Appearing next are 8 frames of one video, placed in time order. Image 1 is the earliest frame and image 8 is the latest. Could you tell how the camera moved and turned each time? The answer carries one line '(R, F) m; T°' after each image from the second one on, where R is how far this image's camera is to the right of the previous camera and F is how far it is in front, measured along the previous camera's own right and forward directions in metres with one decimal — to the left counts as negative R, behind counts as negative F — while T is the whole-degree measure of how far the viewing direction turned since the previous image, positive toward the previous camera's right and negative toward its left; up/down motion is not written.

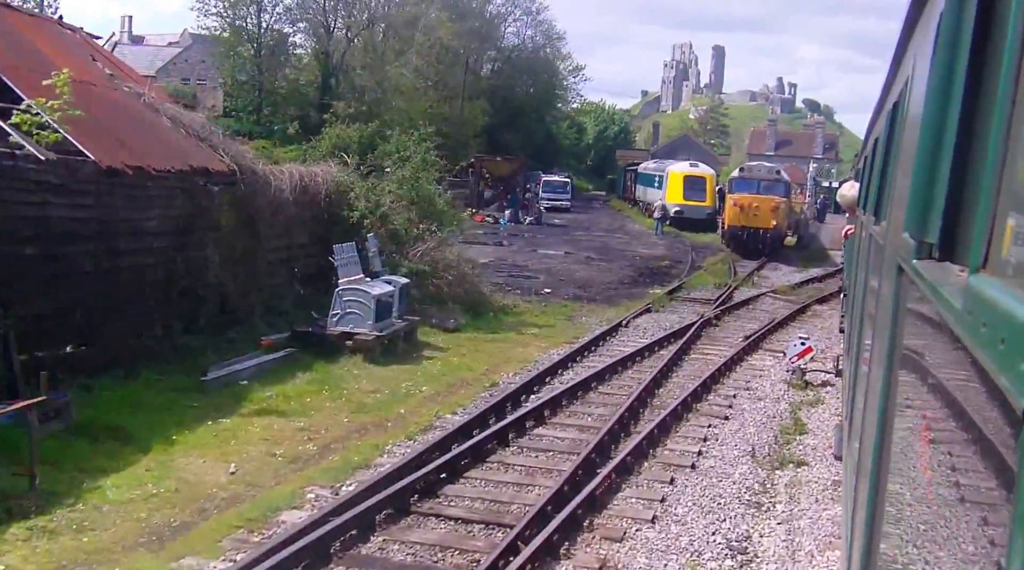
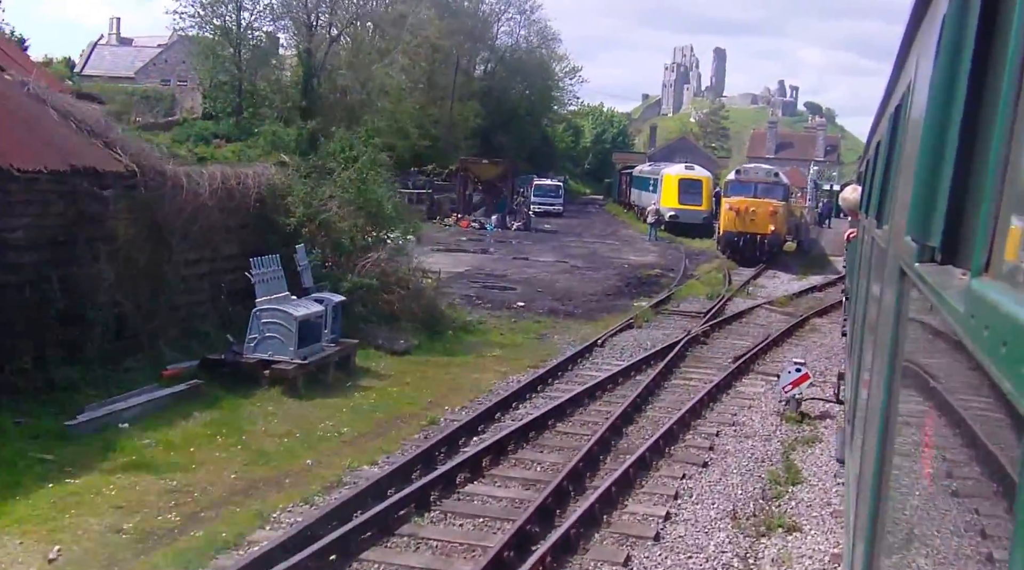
(+0.6, +2.0) m; 0°
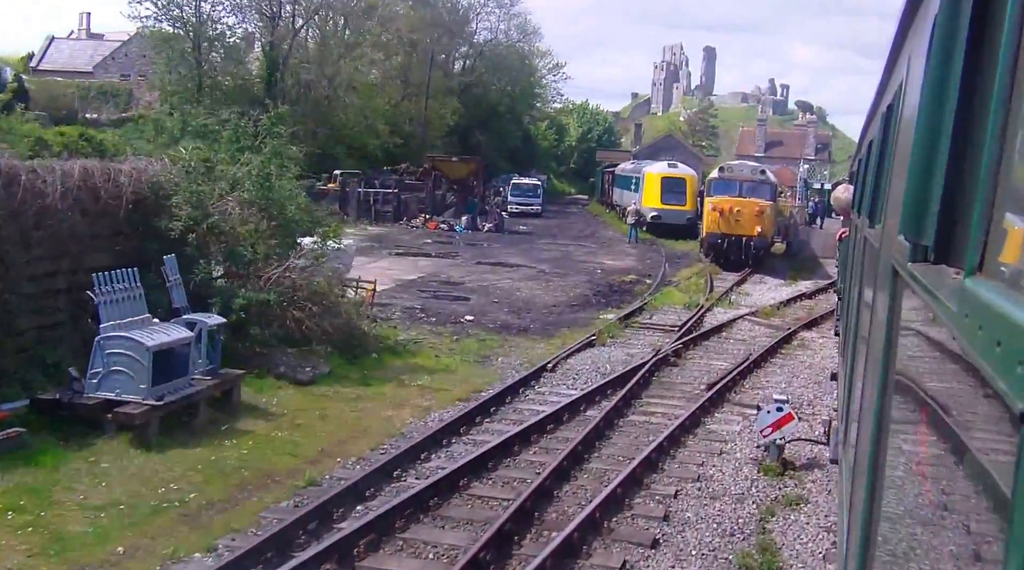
(+0.7, +2.4) m; 0°
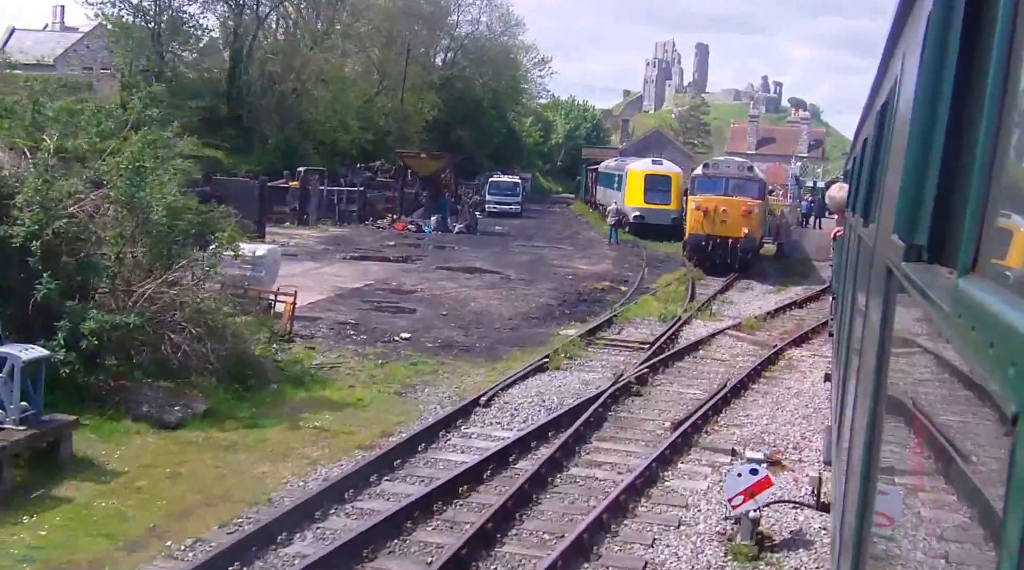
(+0.7, +2.3) m; 0°
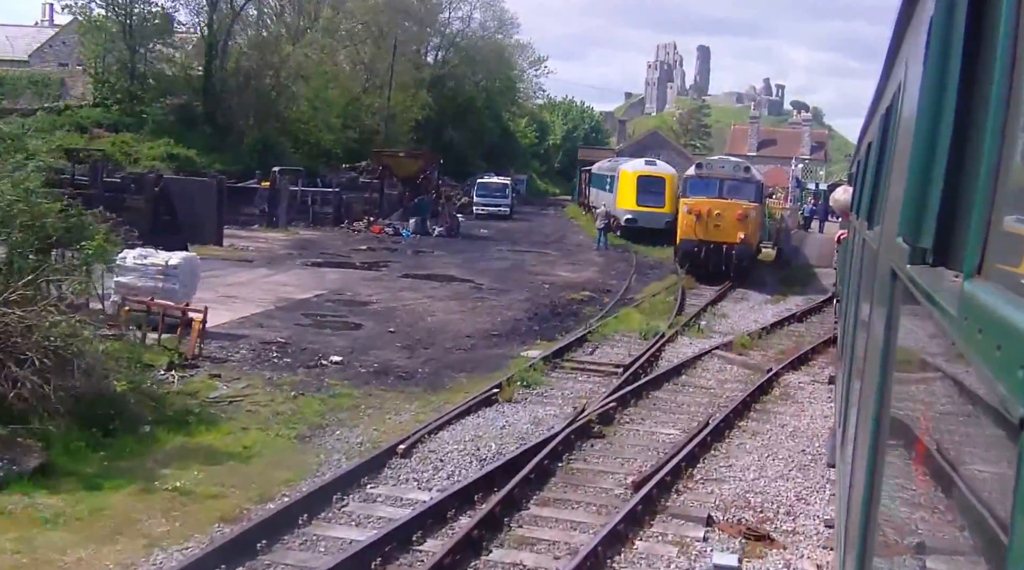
(+0.6, +2.2) m; 0°
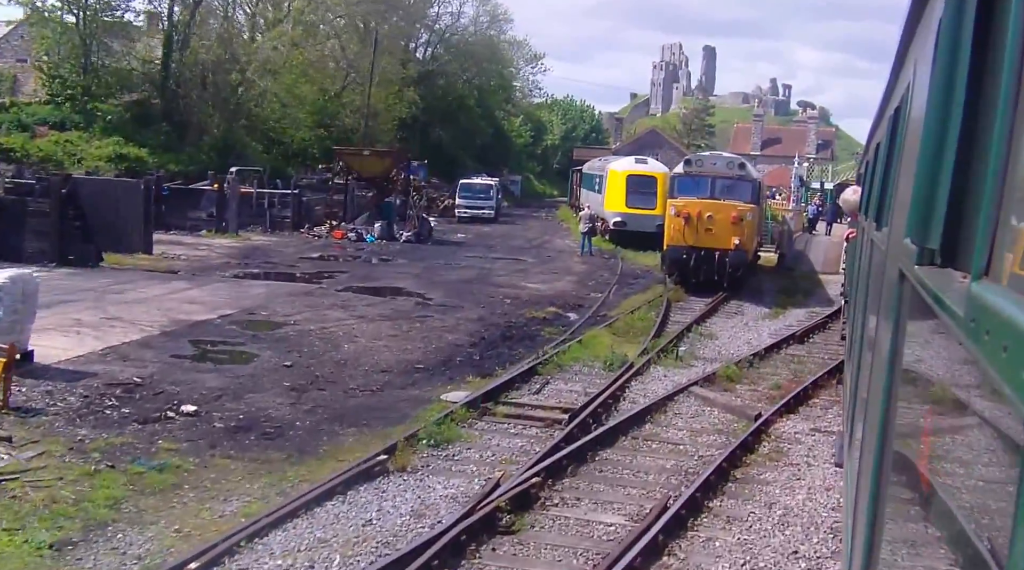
(+0.9, +3.1) m; 0°
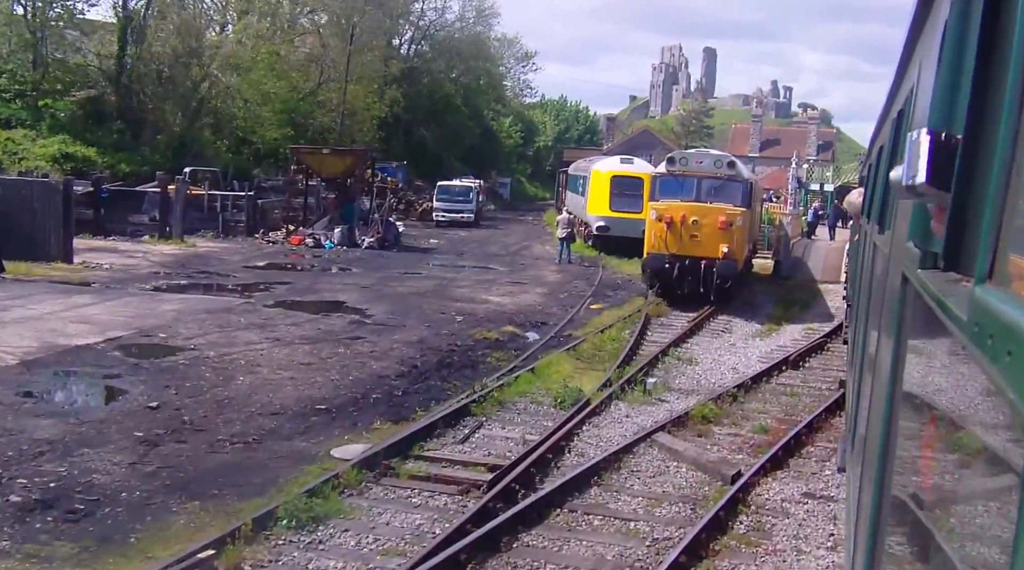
(+0.7, +2.4) m; 0°
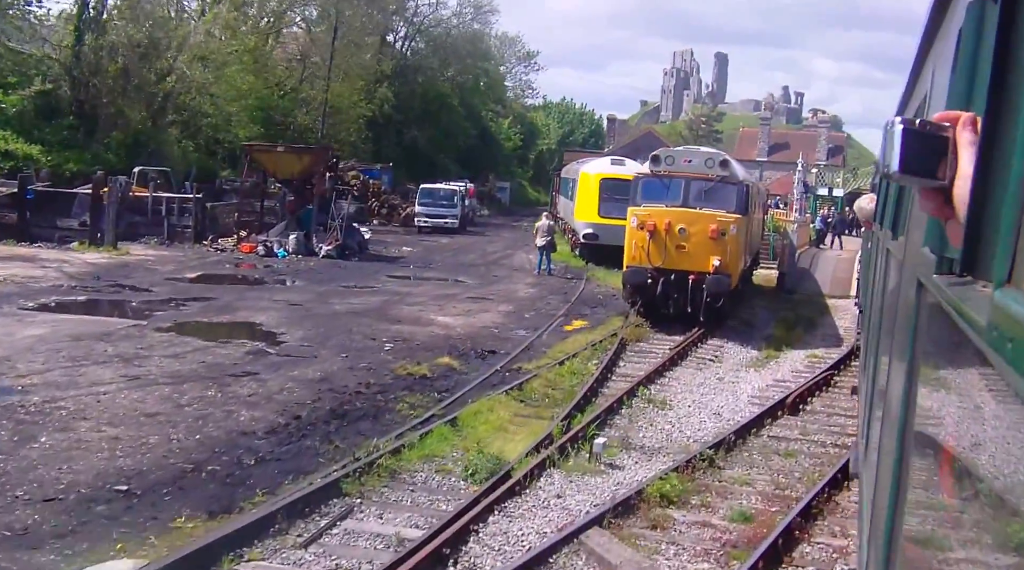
(+0.9, +2.9) m; -1°
